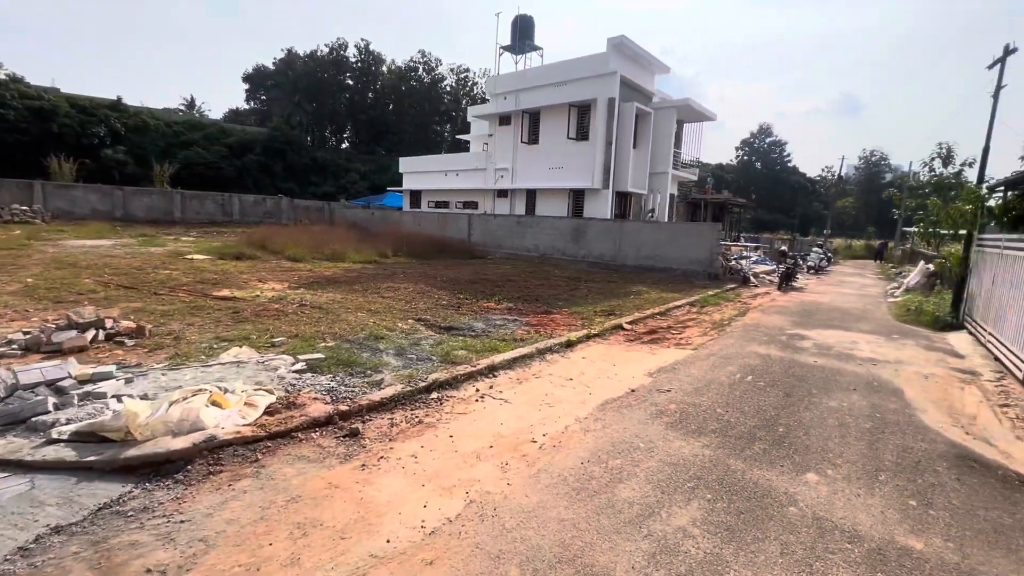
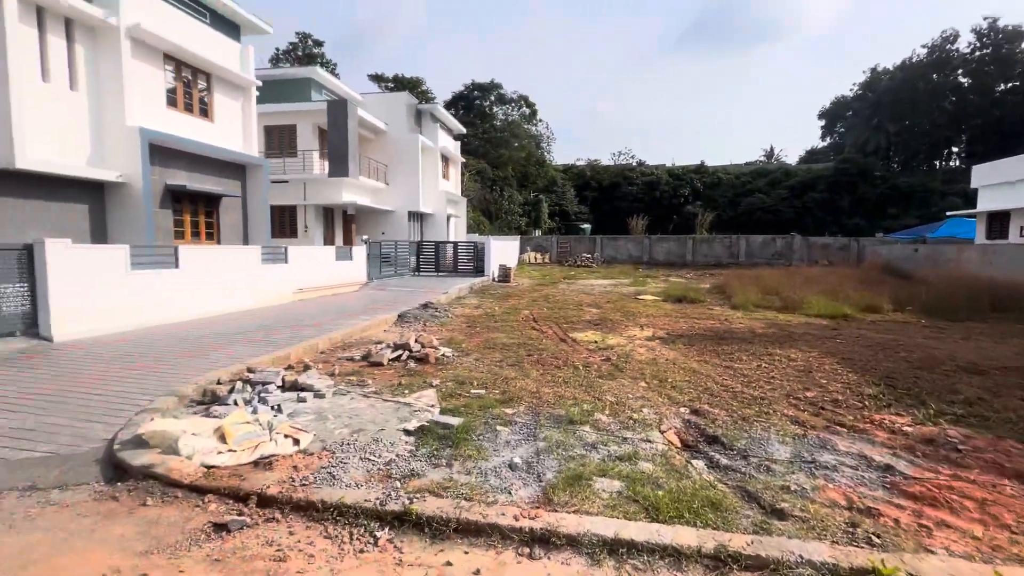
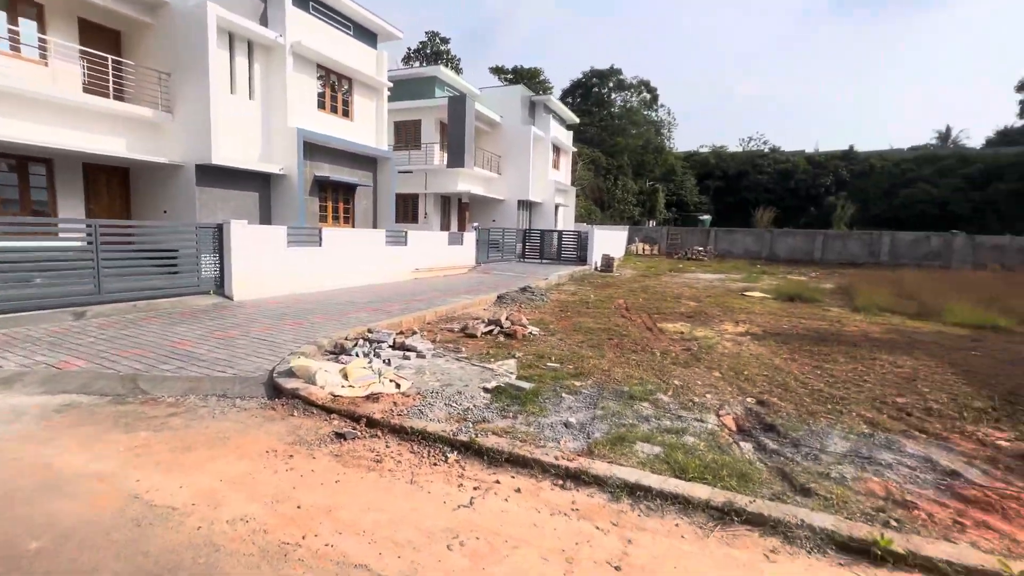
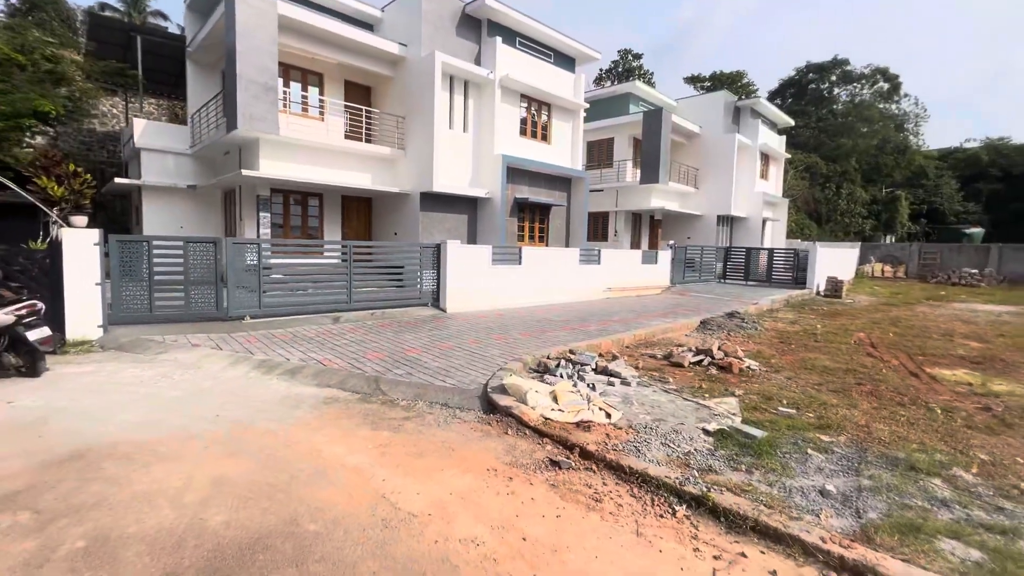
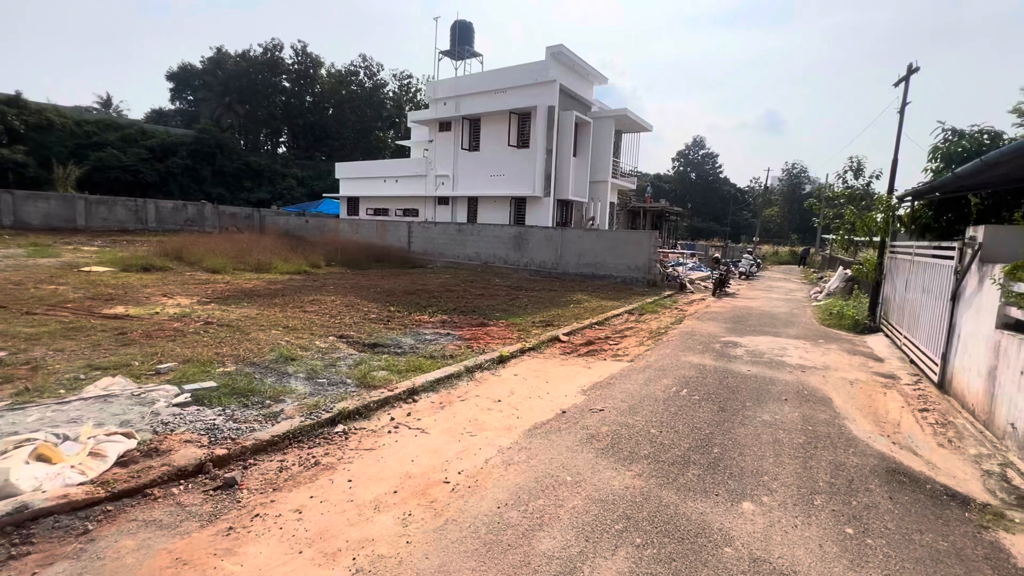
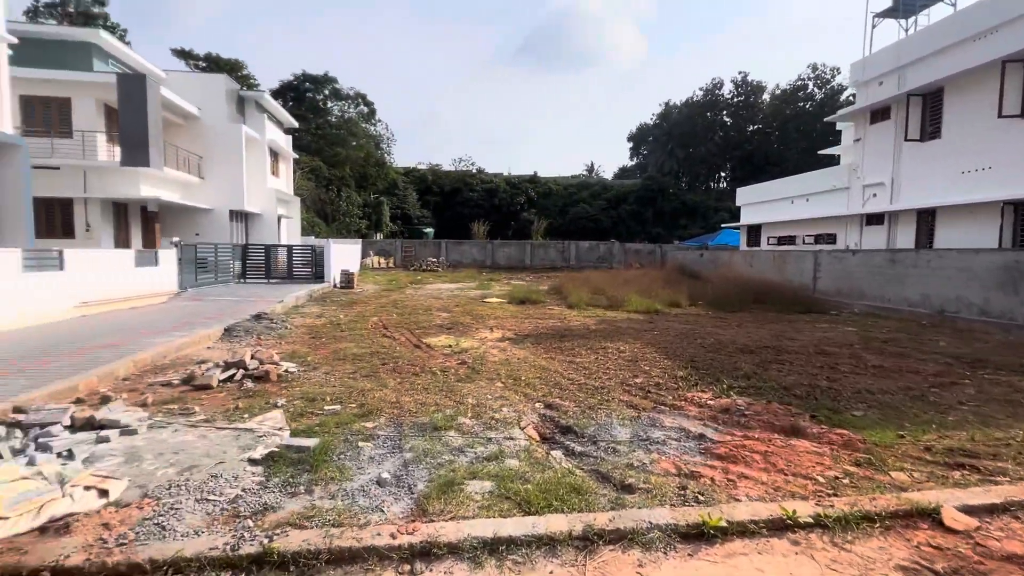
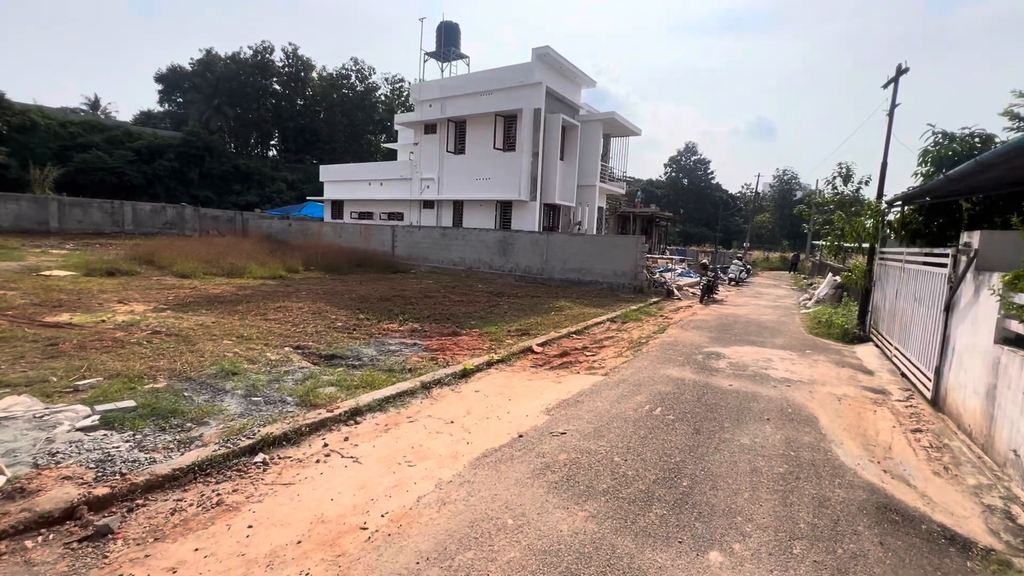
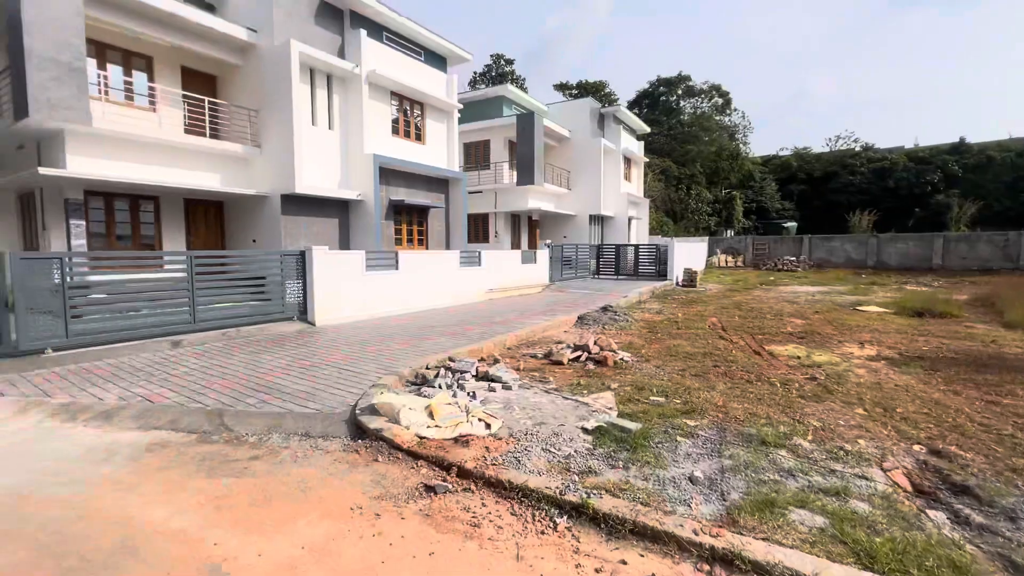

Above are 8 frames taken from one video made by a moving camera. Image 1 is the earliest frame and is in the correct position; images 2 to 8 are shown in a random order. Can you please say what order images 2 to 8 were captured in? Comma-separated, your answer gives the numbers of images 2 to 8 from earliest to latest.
5, 7, 6, 2, 8, 4, 3
